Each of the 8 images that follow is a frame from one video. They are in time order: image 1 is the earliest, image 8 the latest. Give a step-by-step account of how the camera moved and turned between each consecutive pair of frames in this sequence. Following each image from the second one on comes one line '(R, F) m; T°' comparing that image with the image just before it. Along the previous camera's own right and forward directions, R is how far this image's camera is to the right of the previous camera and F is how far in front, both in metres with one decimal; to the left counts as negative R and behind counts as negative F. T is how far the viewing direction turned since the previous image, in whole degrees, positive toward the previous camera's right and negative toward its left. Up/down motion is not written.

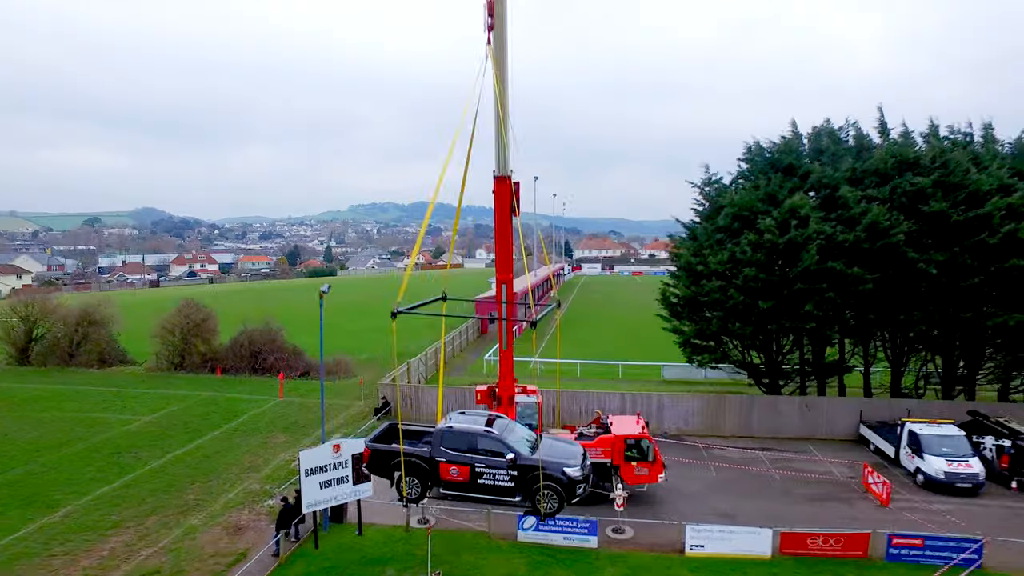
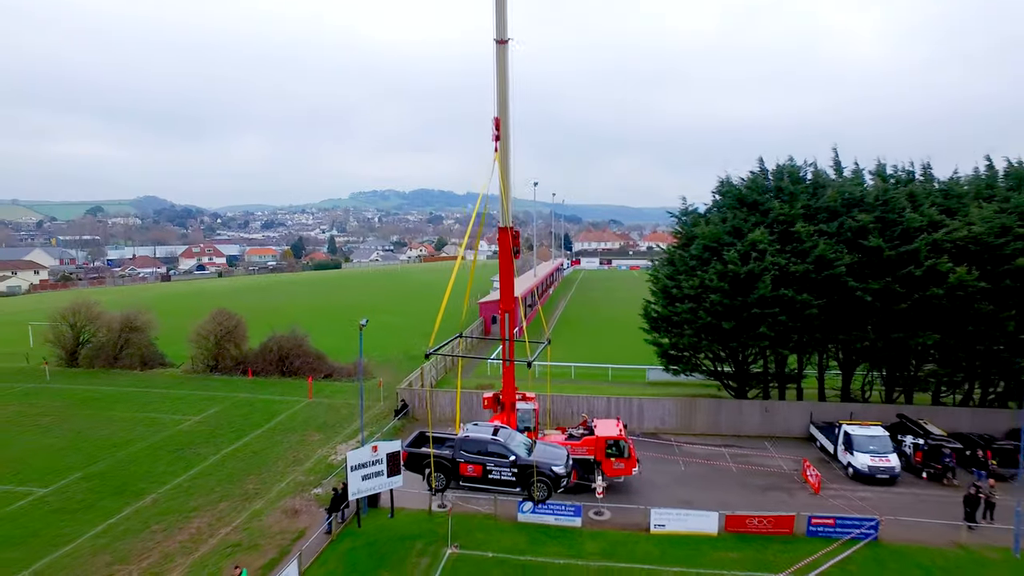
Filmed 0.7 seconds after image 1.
(0.0, -3.3) m; 0°
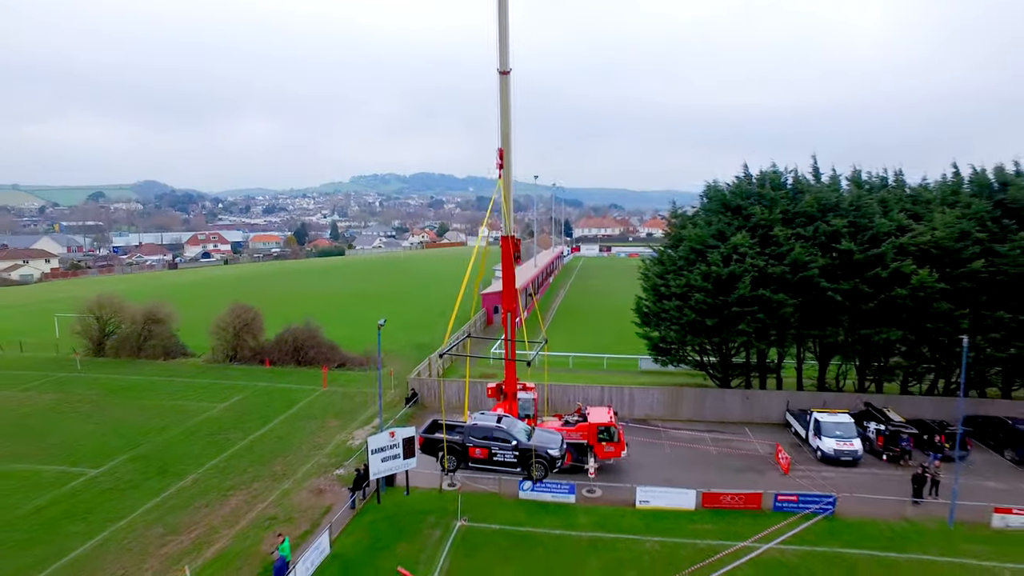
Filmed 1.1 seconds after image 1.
(0.0, -2.0) m; 0°
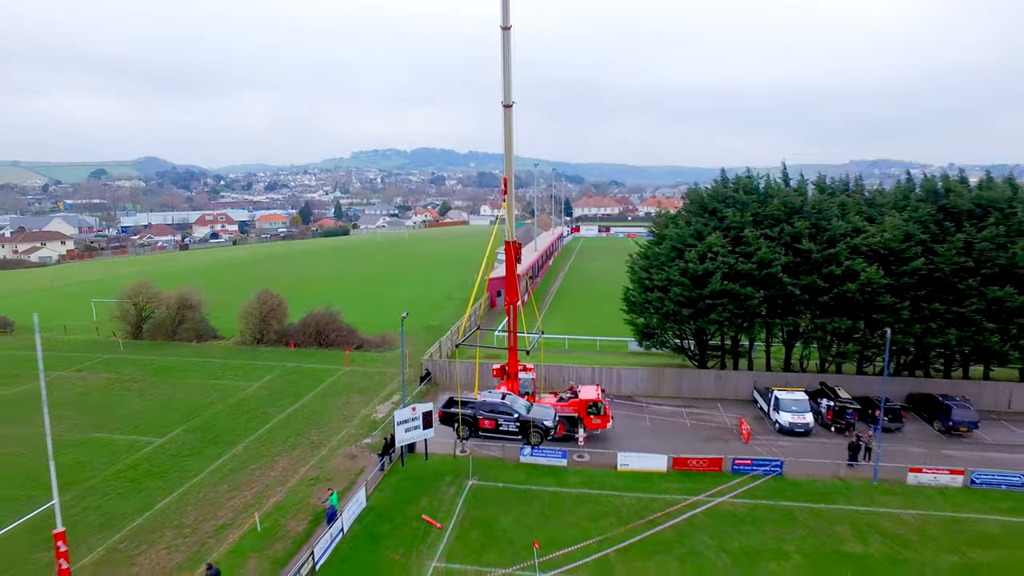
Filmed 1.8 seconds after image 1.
(0.0, -3.4) m; 0°
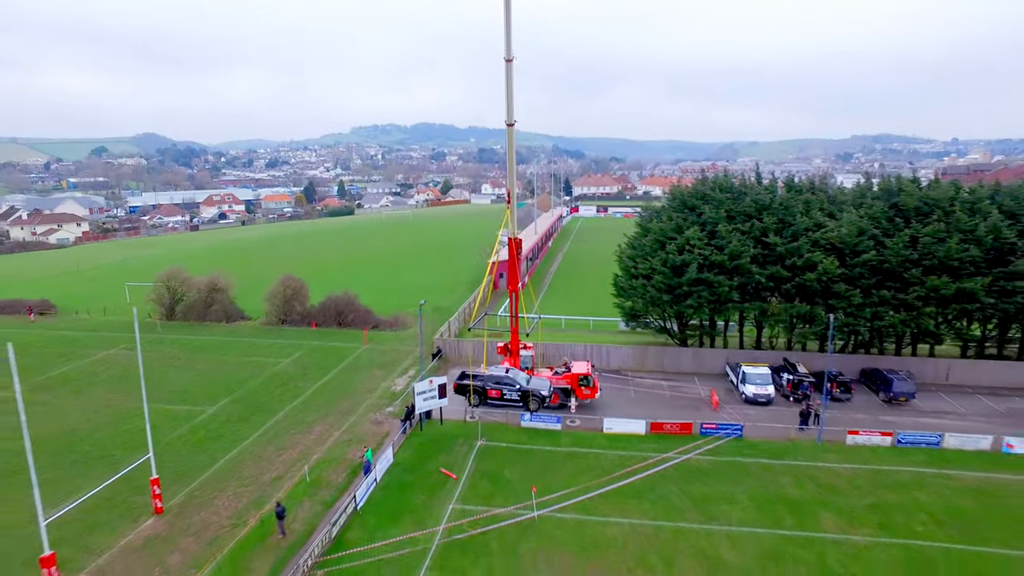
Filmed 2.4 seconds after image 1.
(0.0, -3.7) m; 0°
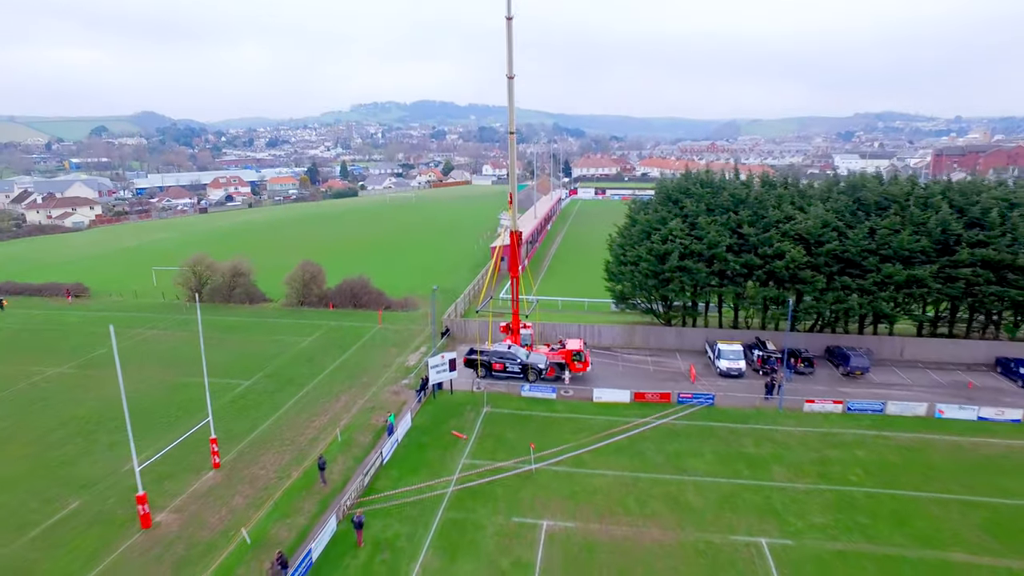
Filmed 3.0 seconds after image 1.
(0.0, -3.6) m; 0°
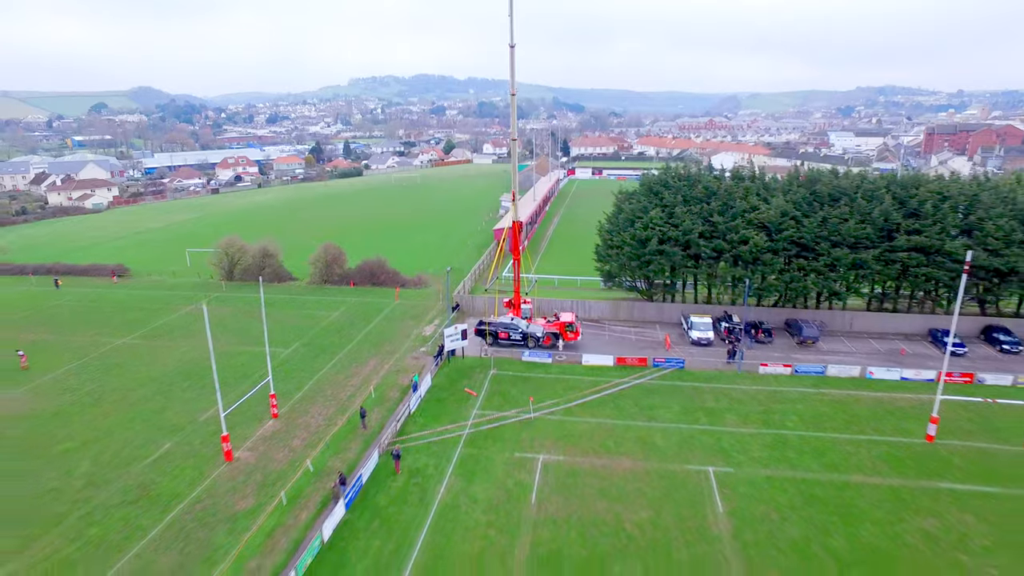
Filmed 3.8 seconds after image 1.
(-0.1, -5.4) m; 0°
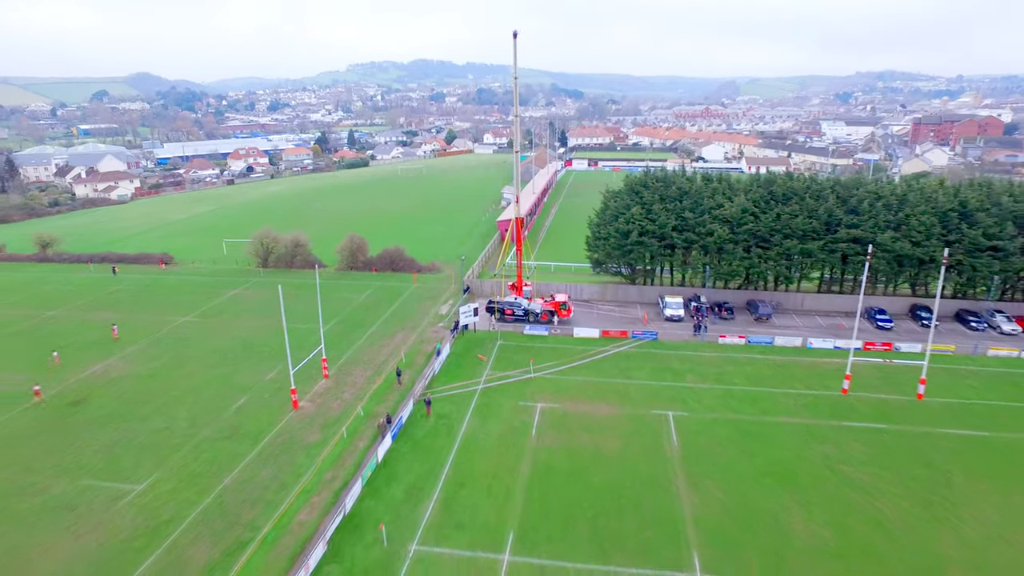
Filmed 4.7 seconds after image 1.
(-0.3, -7.2) m; 0°
